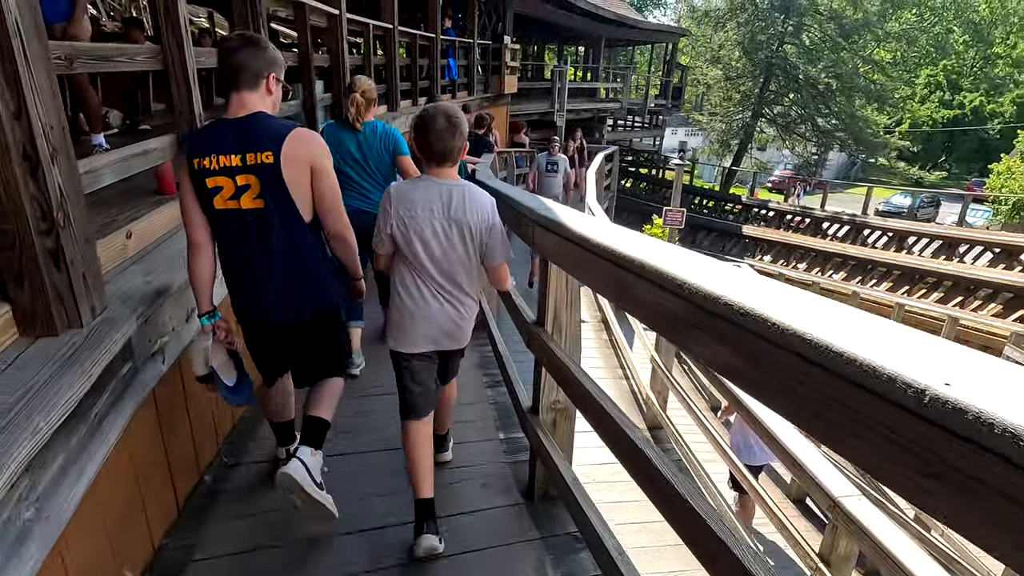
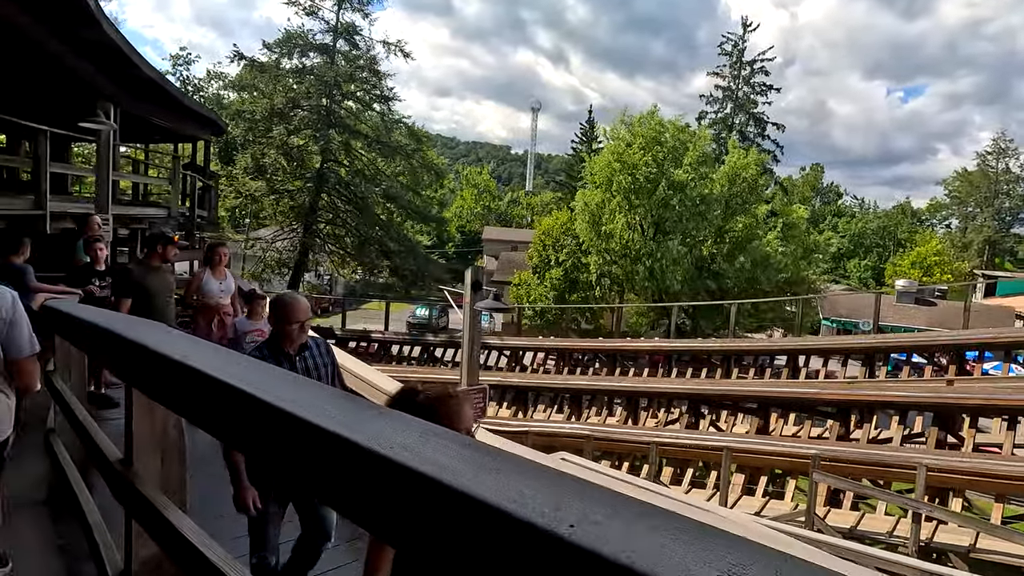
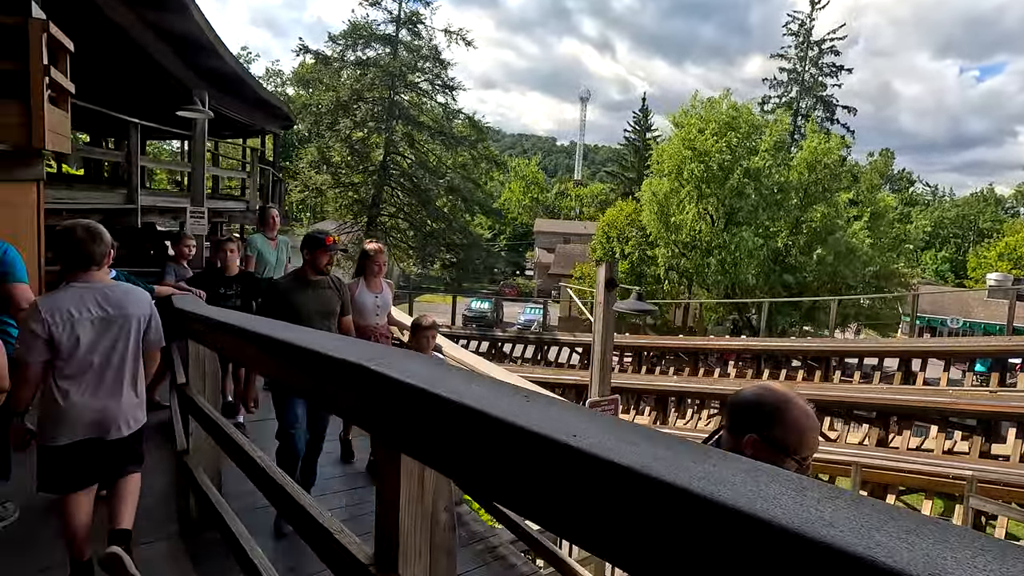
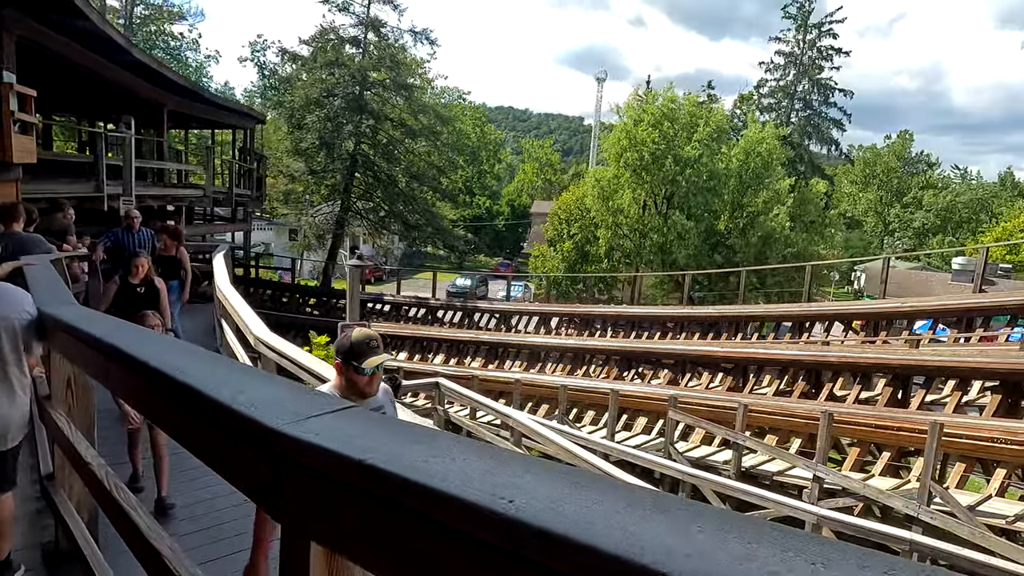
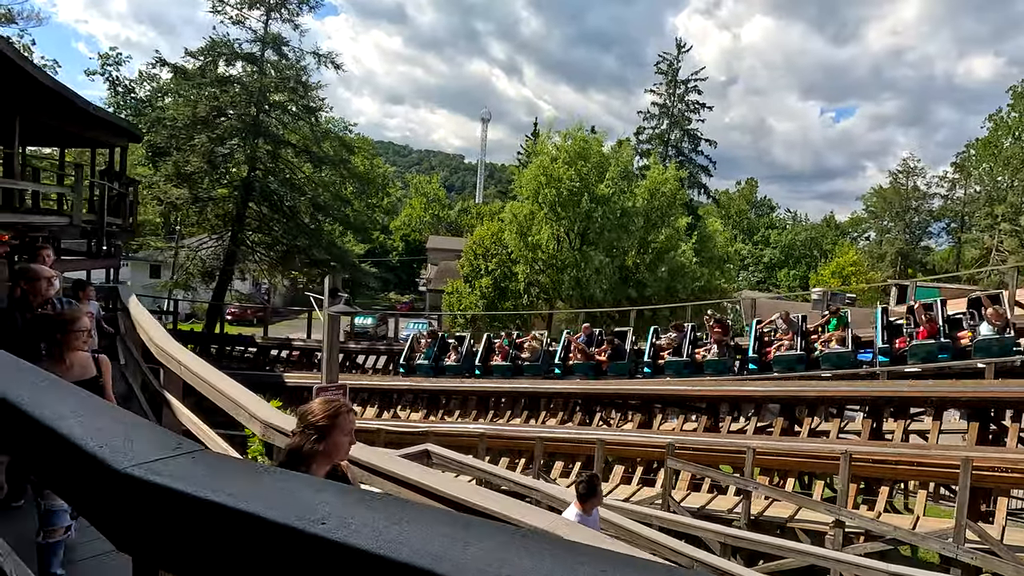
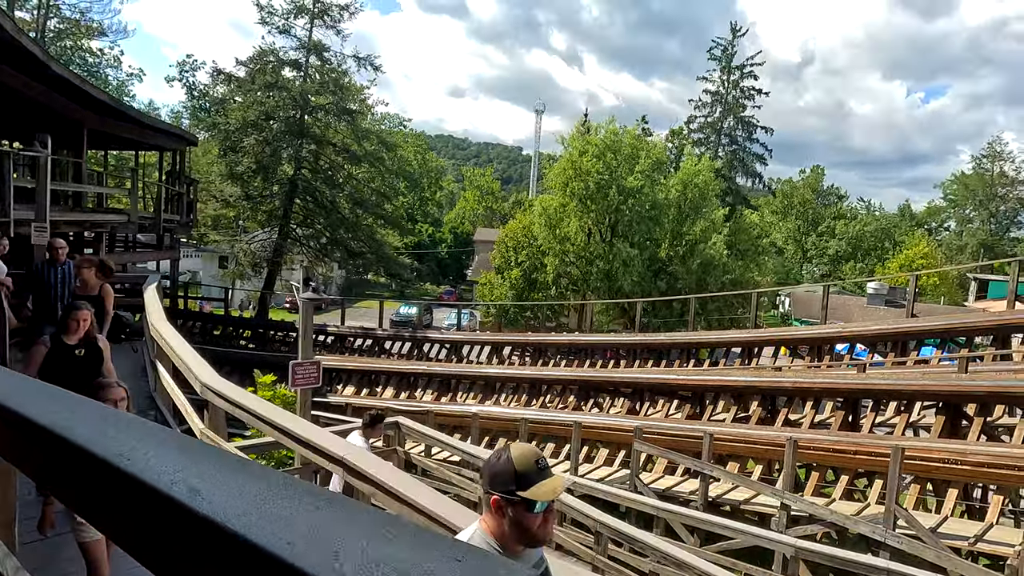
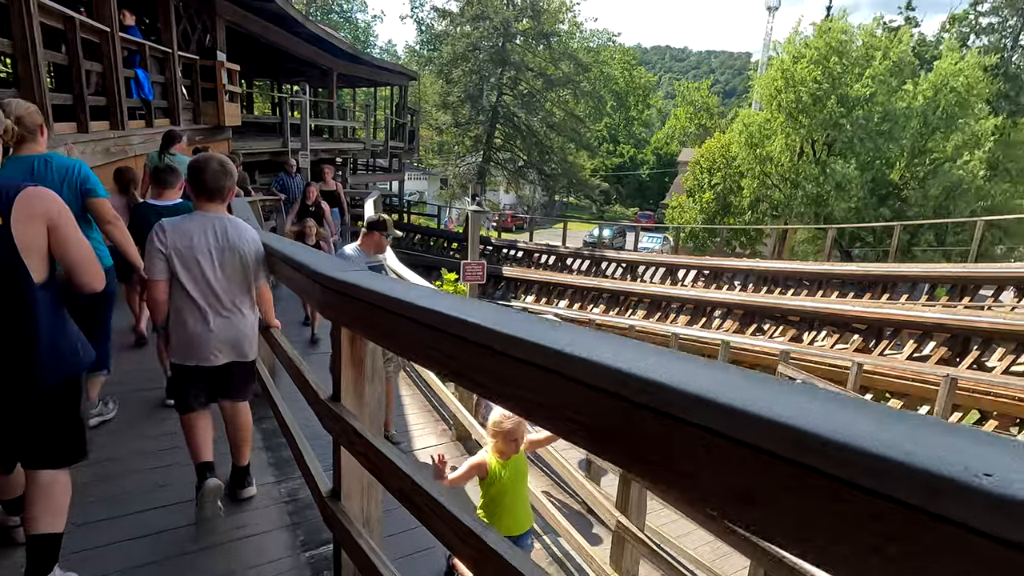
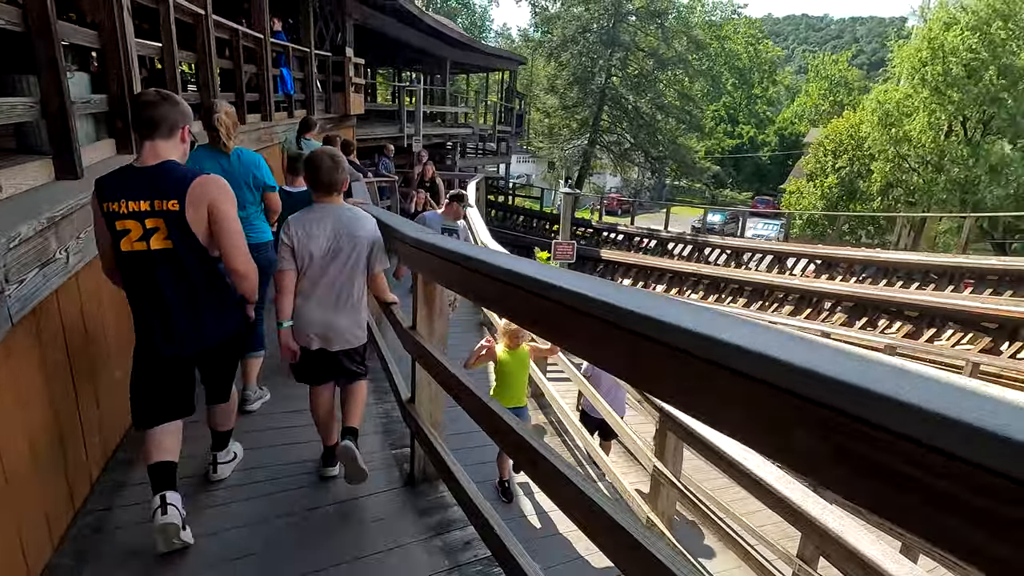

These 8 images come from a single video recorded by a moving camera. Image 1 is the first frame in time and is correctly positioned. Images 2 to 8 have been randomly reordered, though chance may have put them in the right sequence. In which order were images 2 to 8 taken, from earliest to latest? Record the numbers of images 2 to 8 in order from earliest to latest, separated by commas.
8, 7, 4, 6, 5, 2, 3
